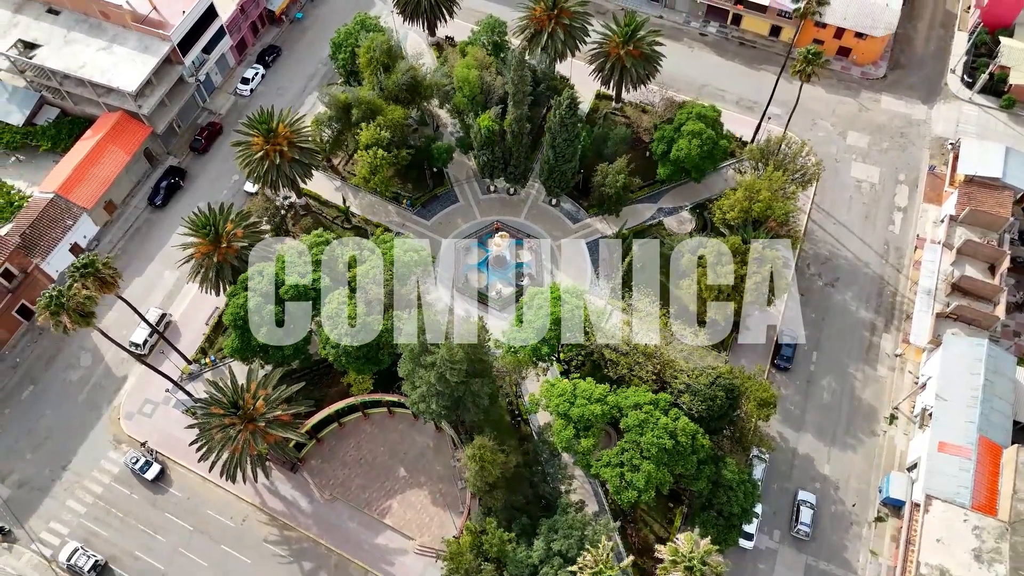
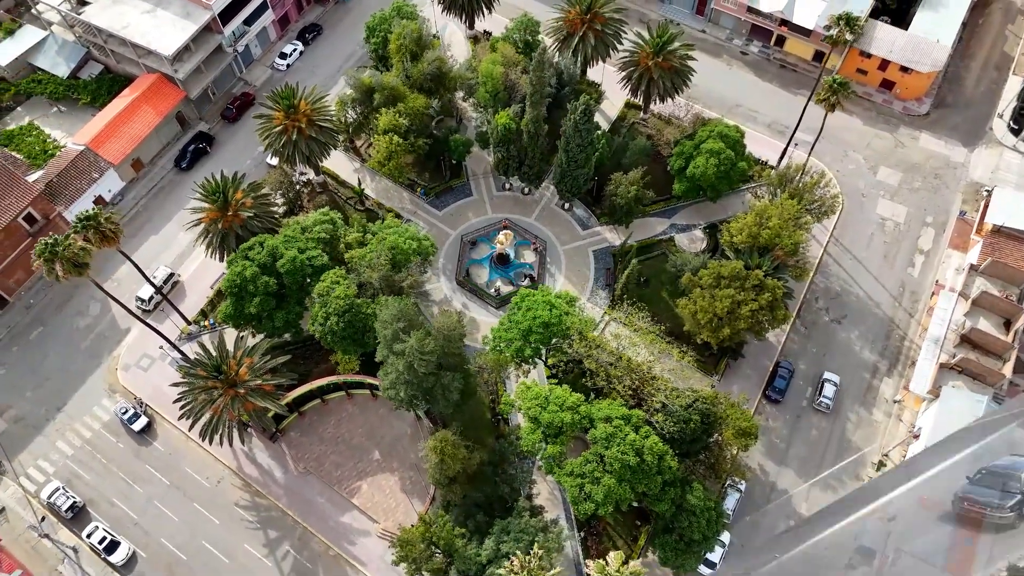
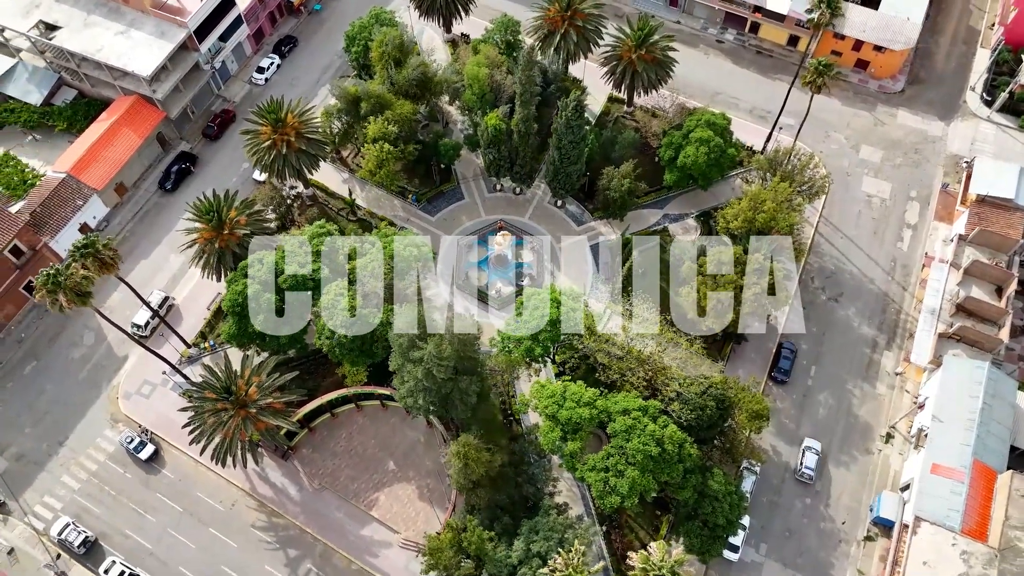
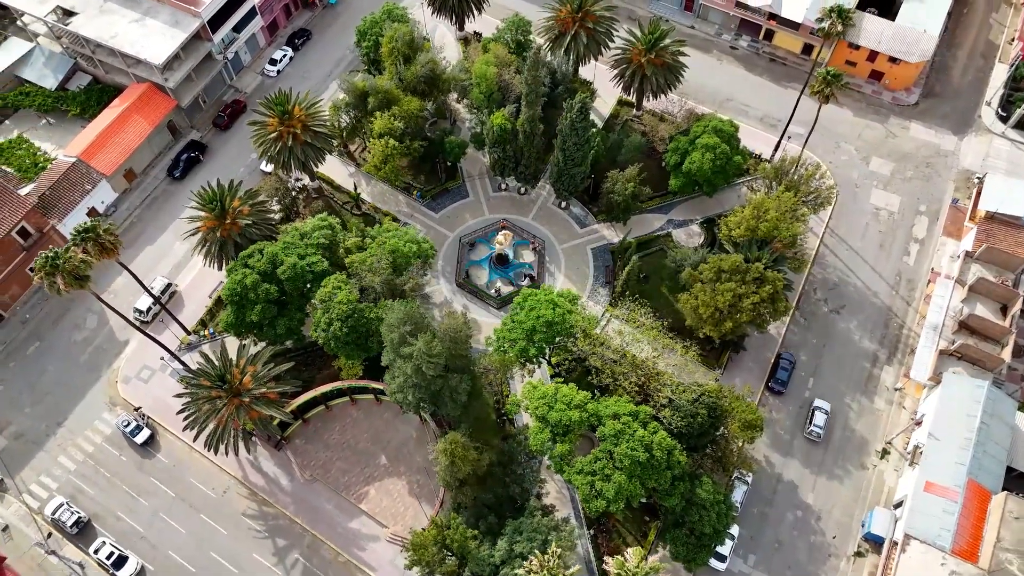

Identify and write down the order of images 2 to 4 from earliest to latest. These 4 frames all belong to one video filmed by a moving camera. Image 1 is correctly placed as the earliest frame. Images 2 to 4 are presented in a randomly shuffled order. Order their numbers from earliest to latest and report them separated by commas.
3, 4, 2
